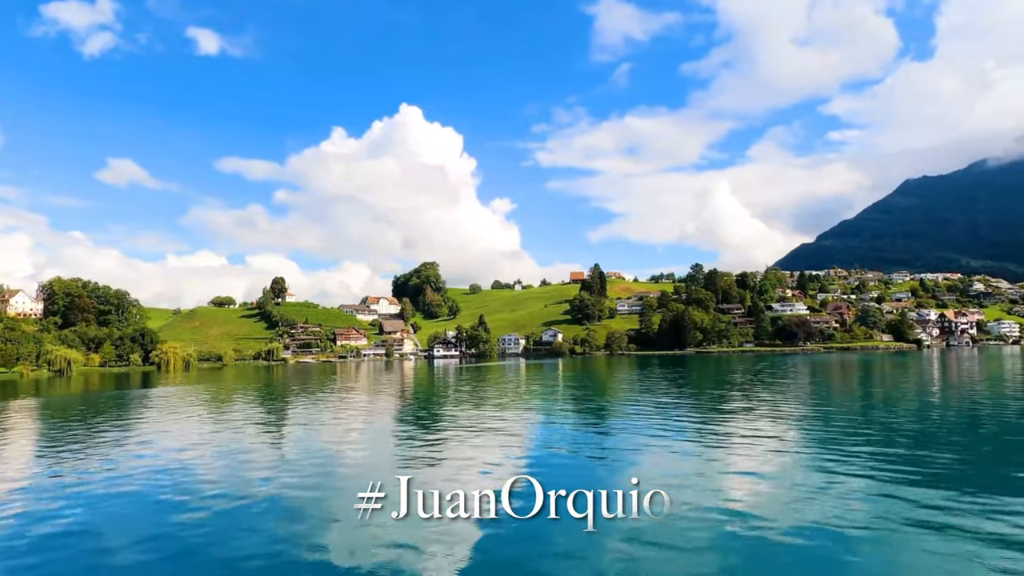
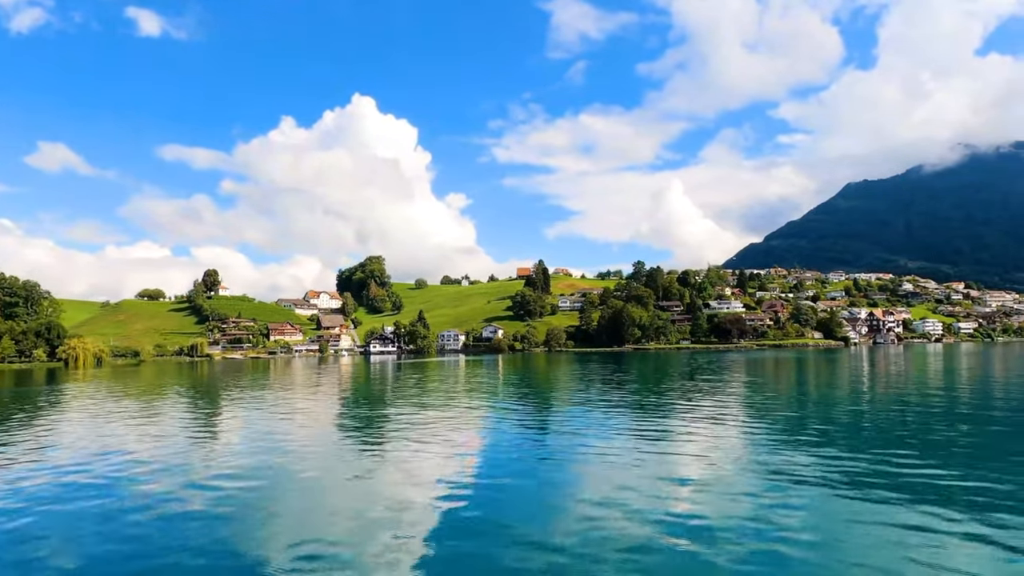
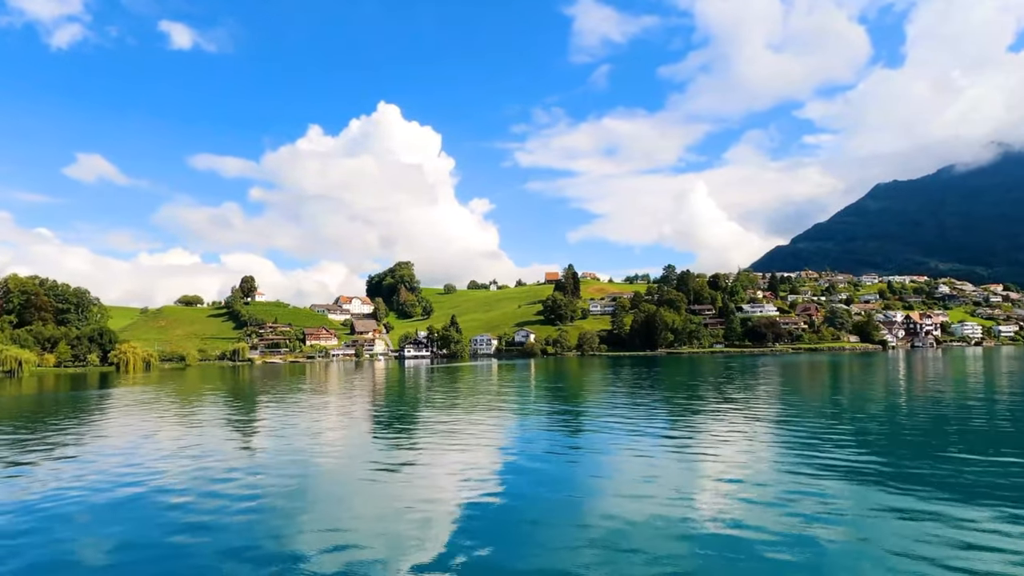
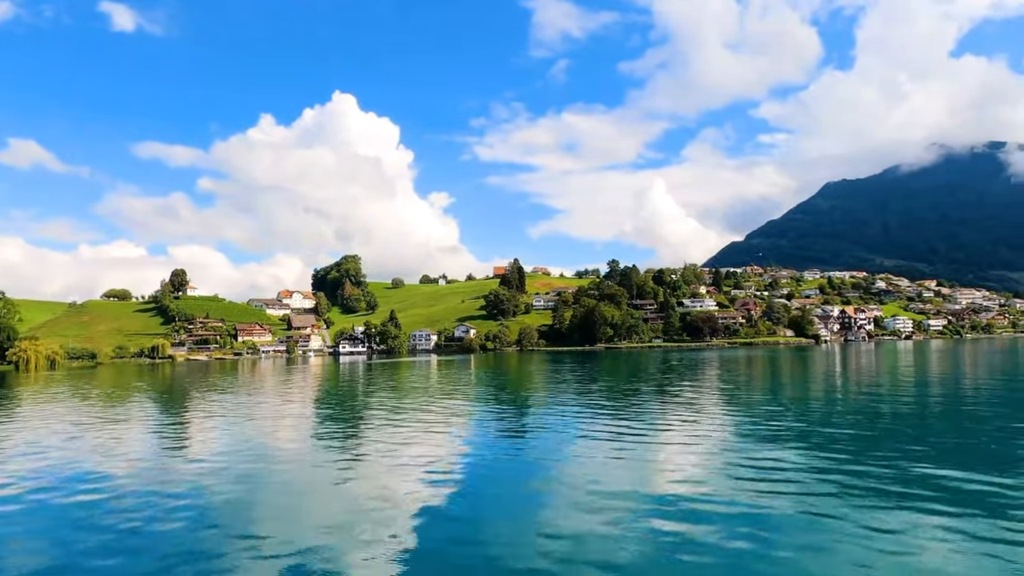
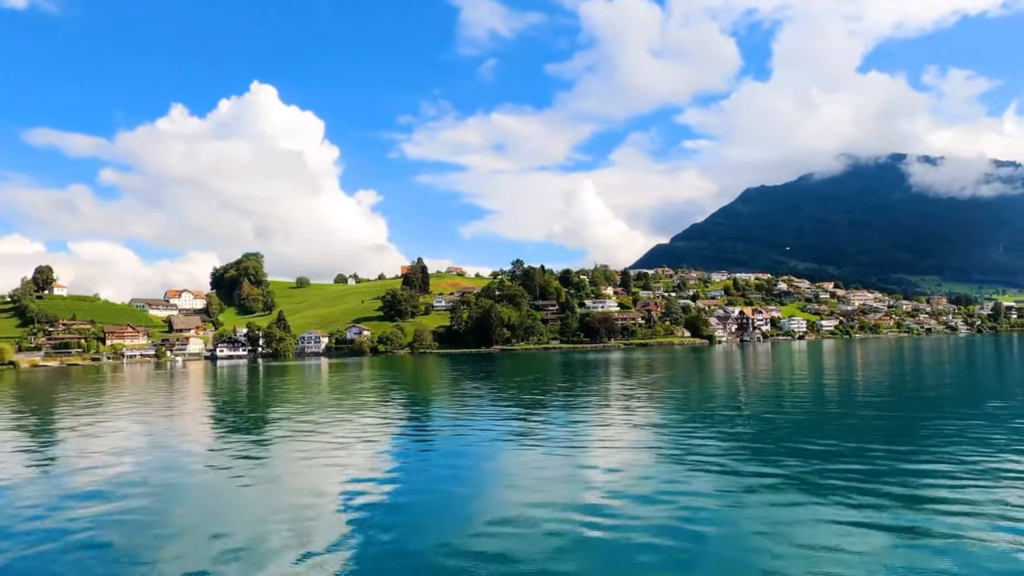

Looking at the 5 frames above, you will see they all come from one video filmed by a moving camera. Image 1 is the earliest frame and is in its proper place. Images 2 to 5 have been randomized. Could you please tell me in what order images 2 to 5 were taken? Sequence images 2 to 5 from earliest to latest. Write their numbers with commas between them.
3, 2, 4, 5
